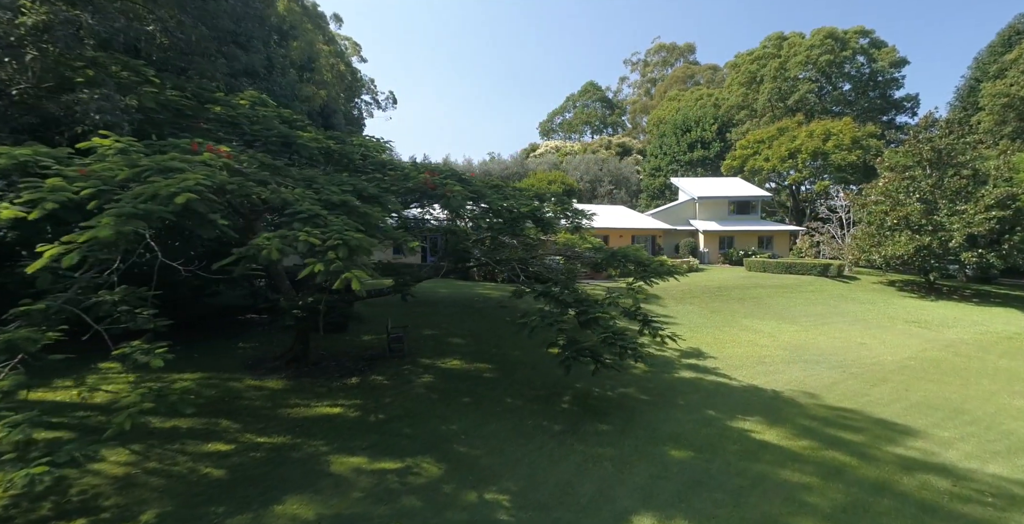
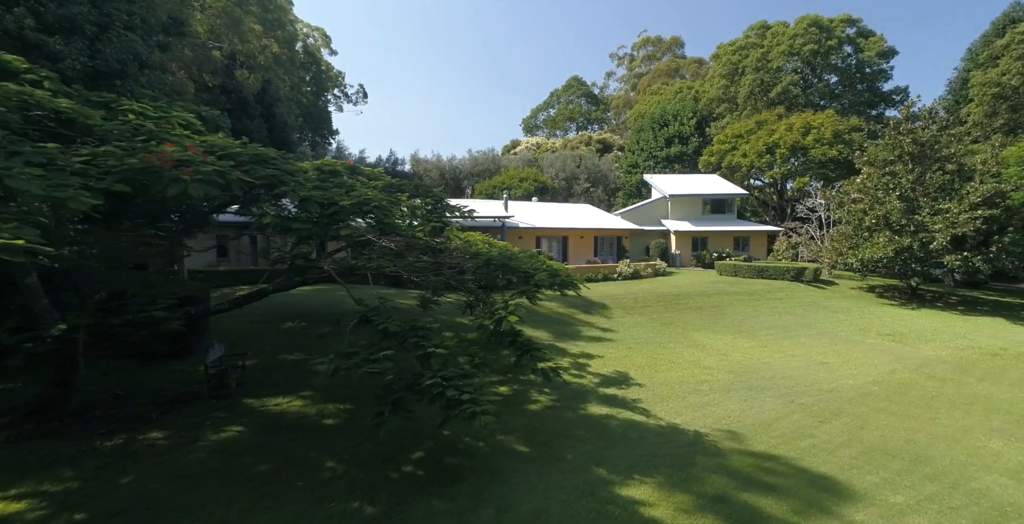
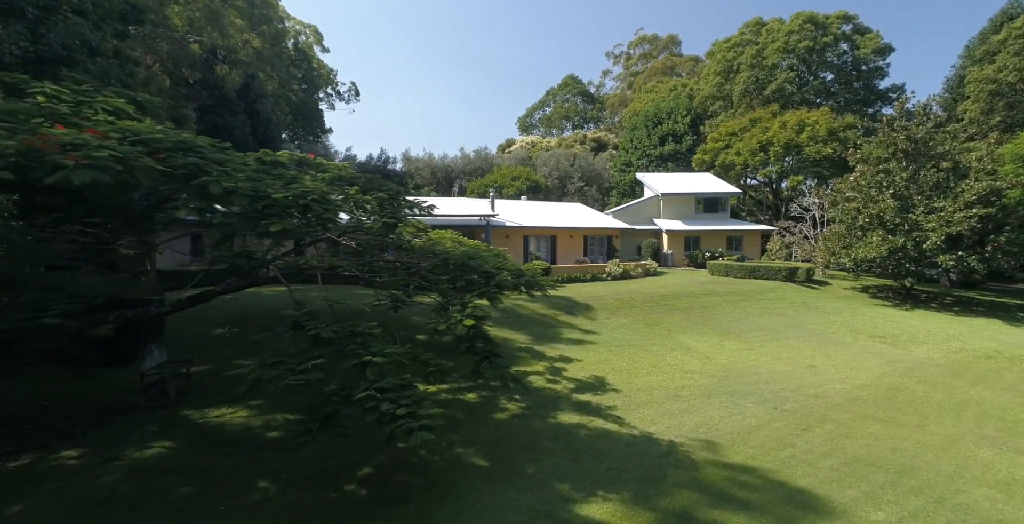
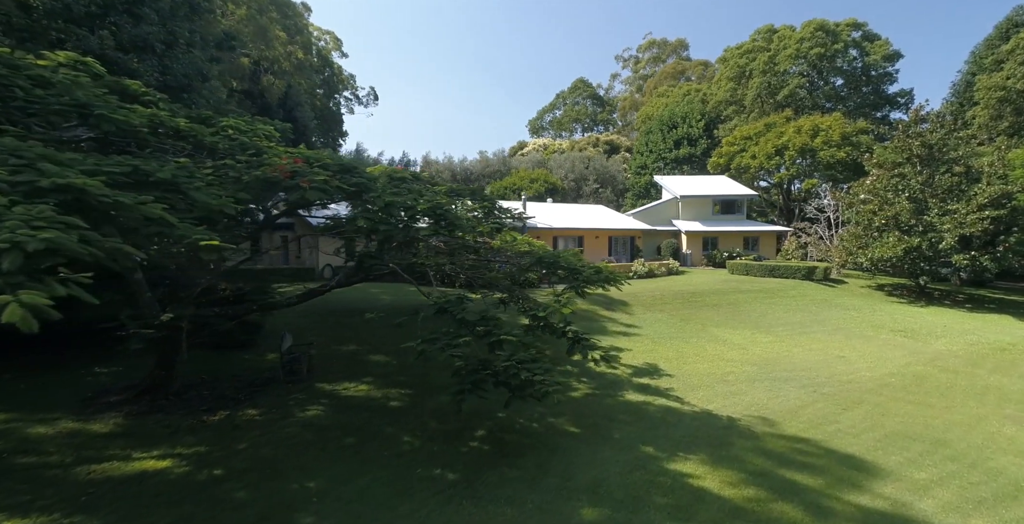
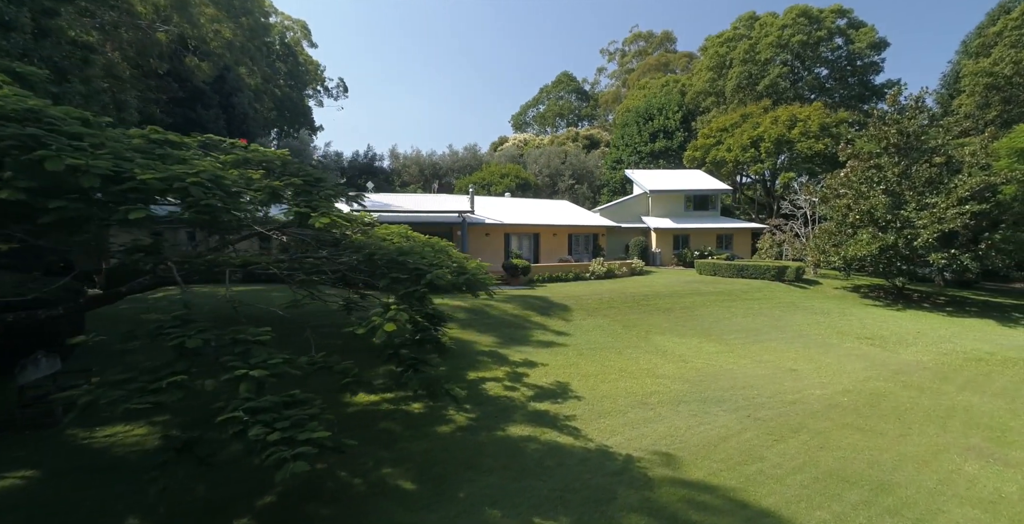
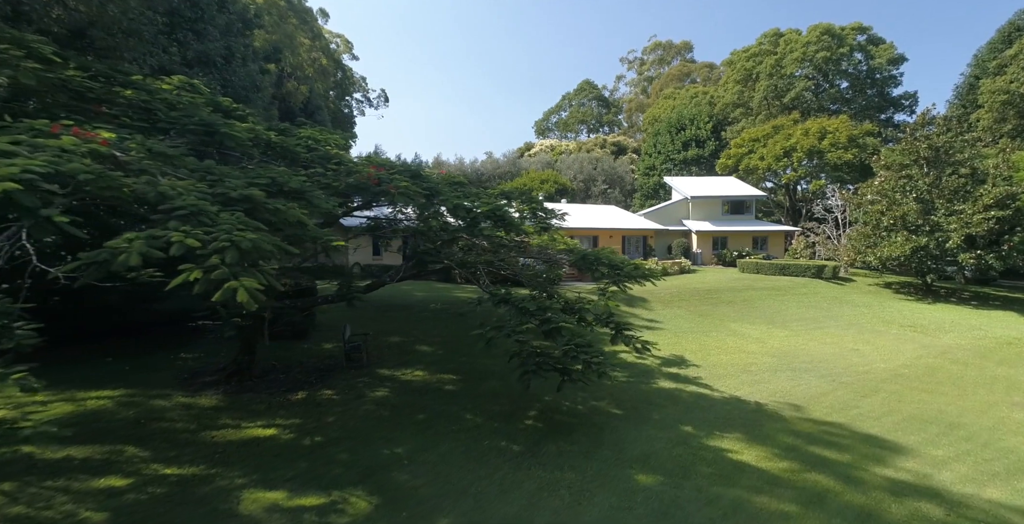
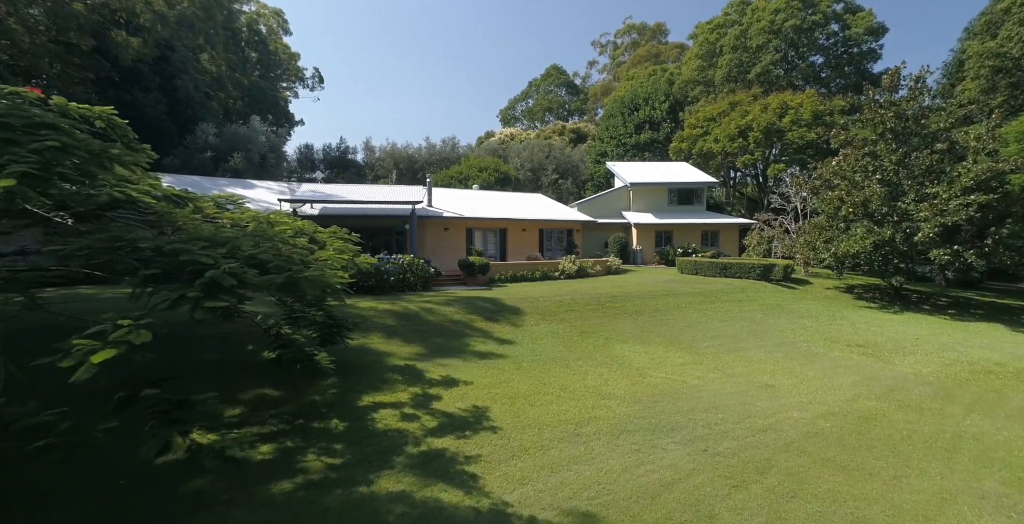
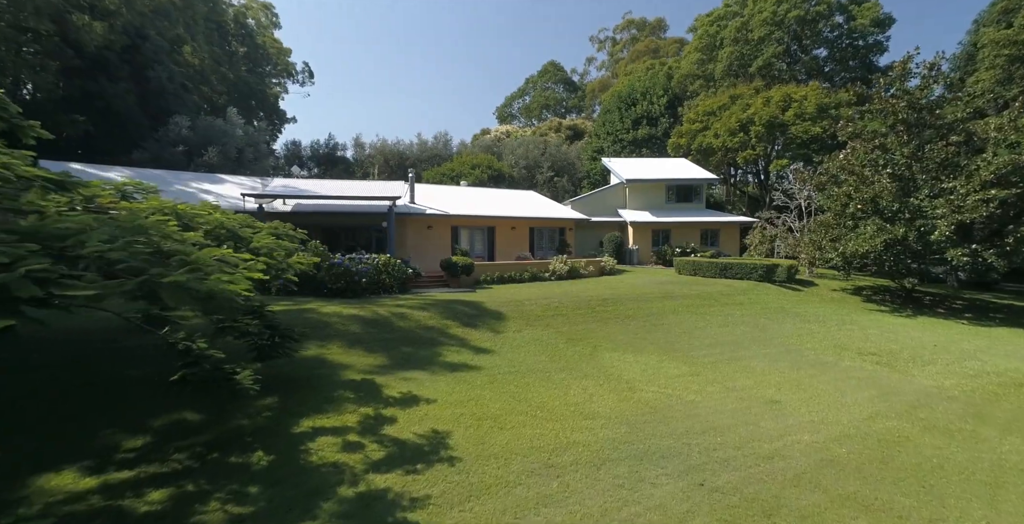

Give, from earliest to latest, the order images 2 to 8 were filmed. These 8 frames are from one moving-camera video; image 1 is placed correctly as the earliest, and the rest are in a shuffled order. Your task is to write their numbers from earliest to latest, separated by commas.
6, 4, 2, 3, 5, 7, 8
